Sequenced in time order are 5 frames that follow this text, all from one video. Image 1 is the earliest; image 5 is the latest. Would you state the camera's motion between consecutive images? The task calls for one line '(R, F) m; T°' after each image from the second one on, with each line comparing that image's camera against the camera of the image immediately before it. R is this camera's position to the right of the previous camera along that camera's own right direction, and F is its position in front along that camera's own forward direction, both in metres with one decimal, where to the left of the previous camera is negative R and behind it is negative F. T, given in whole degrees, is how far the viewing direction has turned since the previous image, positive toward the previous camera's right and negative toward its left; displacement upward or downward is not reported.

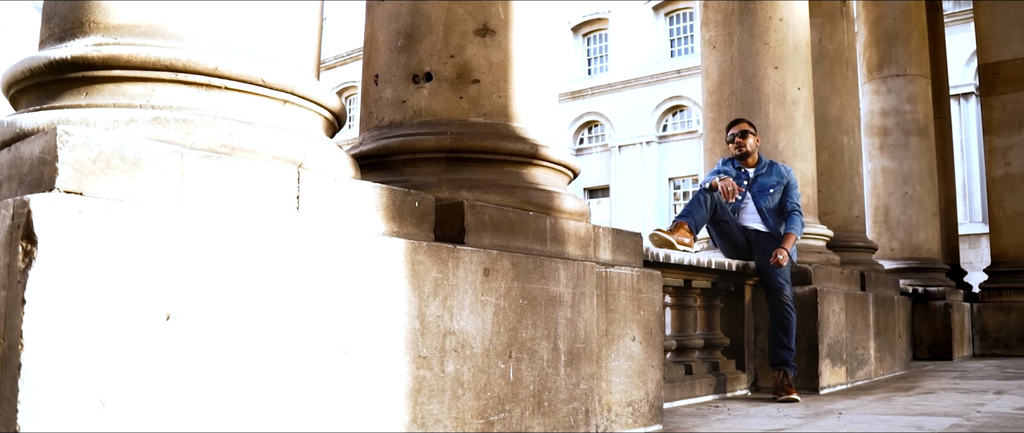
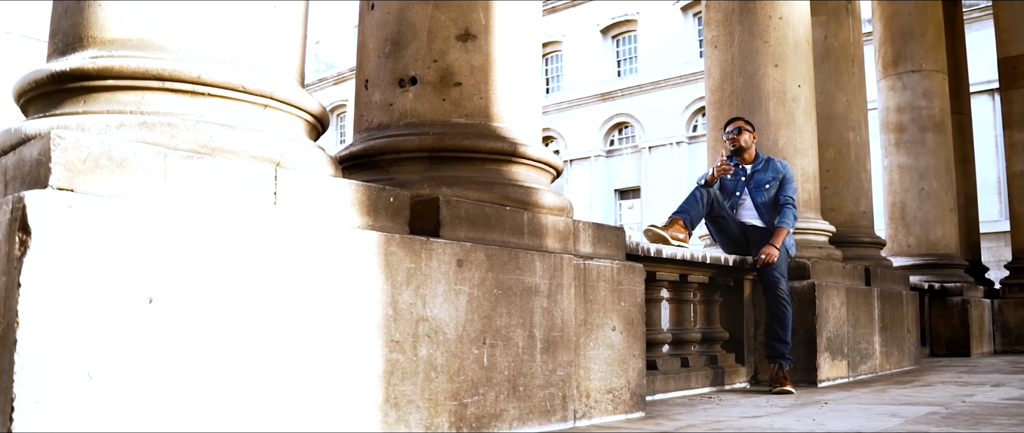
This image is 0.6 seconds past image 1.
(+0.3, -0.2) m; -3°
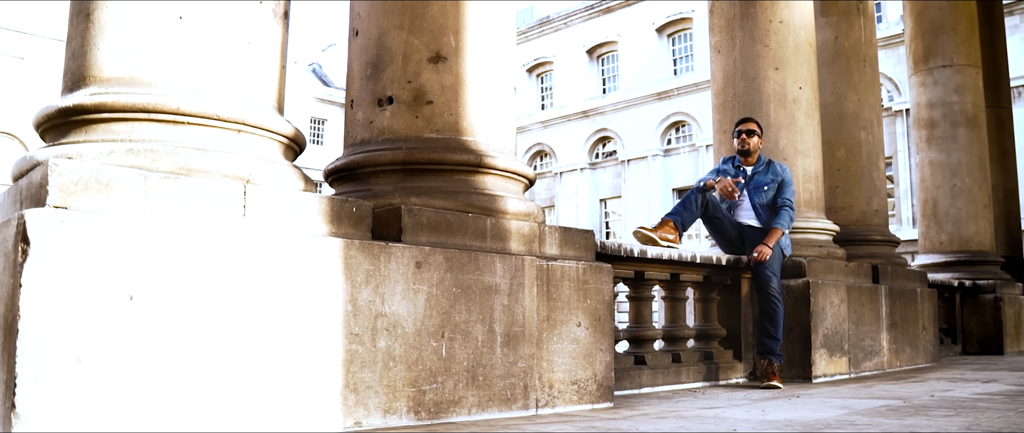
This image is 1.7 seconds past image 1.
(+0.7, -0.5) m; -5°
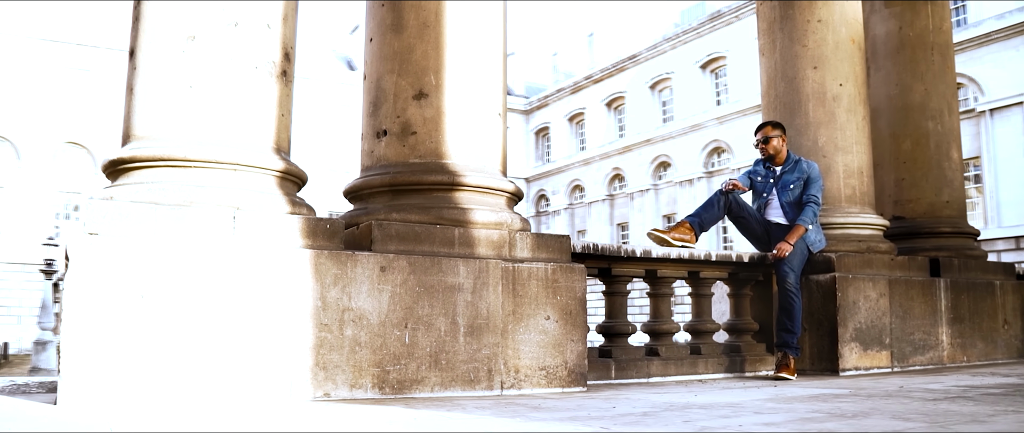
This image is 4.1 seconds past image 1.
(+1.9, -0.7) m; -15°
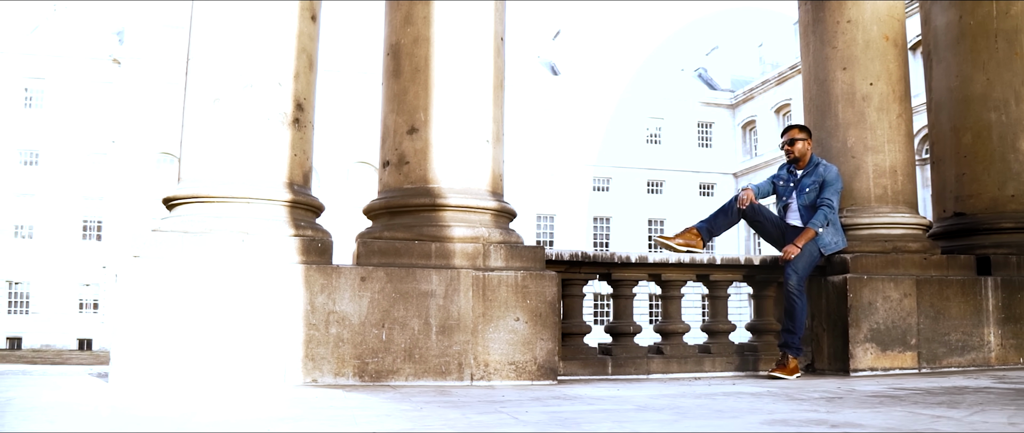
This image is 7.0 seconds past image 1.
(+2.5, -0.6) m; -17°
